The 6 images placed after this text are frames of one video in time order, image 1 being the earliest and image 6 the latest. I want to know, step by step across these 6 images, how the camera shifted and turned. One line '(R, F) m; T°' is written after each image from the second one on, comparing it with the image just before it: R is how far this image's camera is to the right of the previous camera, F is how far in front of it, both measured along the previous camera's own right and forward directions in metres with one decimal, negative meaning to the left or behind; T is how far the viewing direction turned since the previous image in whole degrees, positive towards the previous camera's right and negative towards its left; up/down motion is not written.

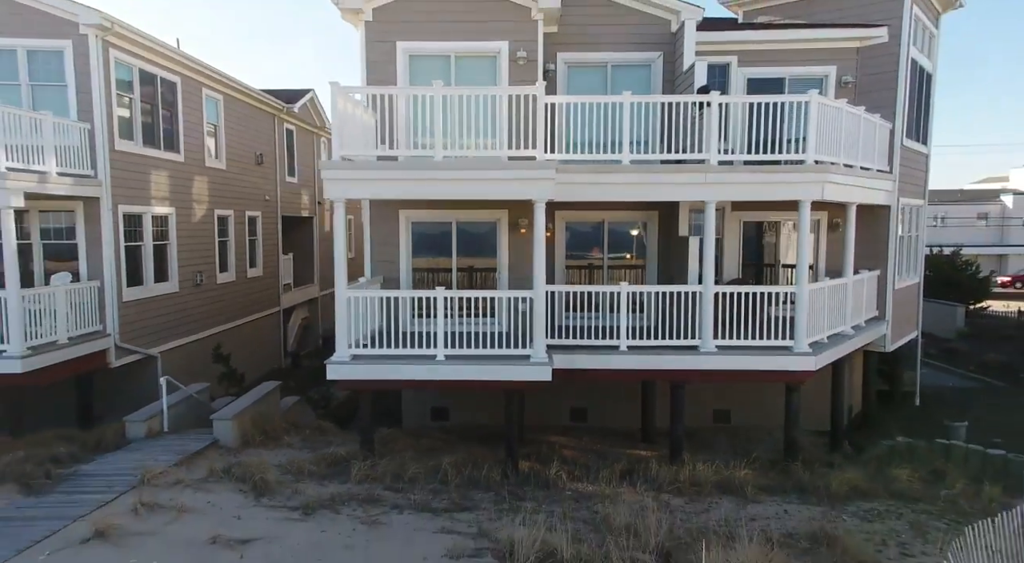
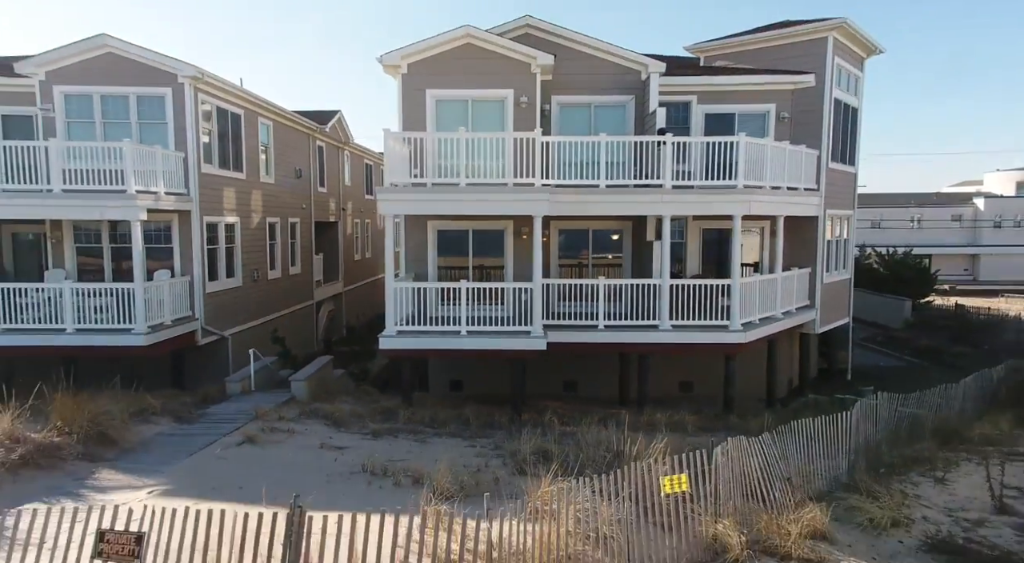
(-0.1, -3.3) m; 0°
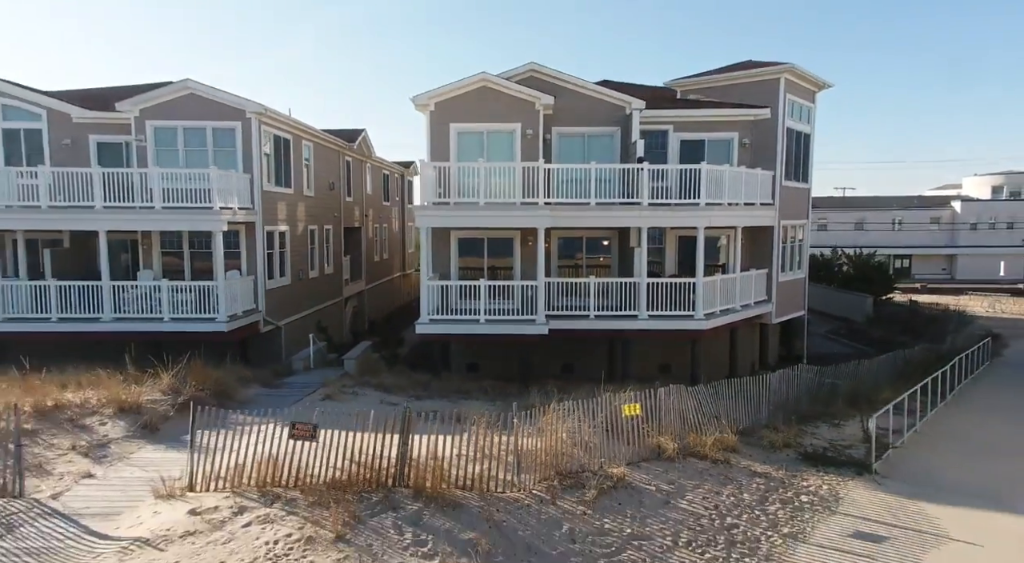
(-0.2, -3.4) m; 0°
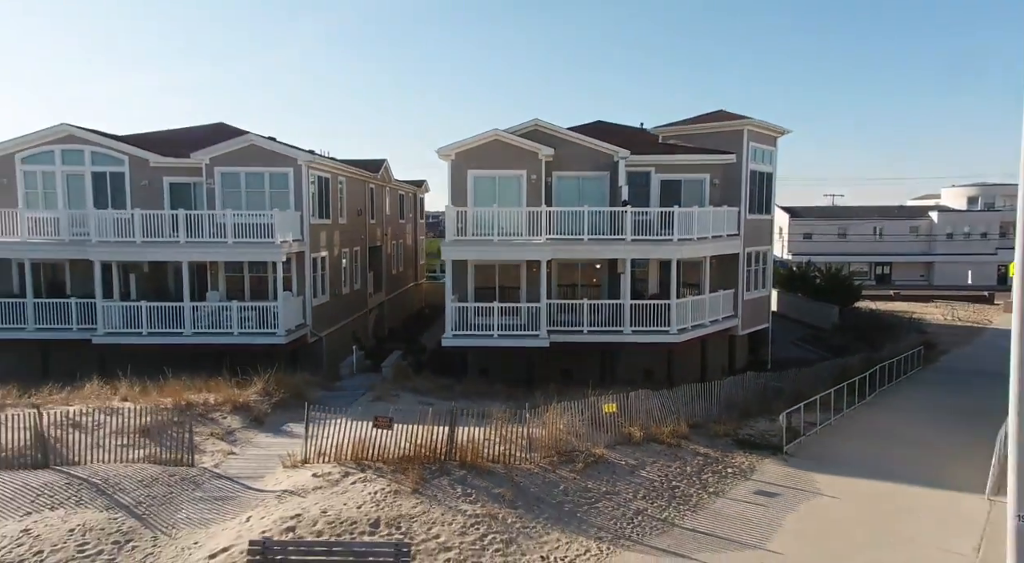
(-0.2, -3.7) m; 0°
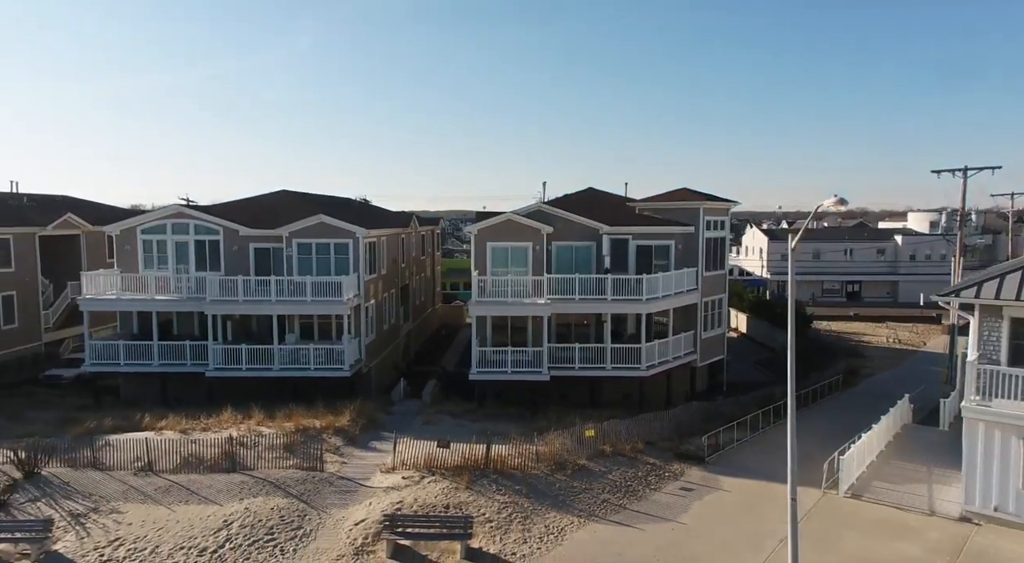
(-0.4, -6.7) m; 0°
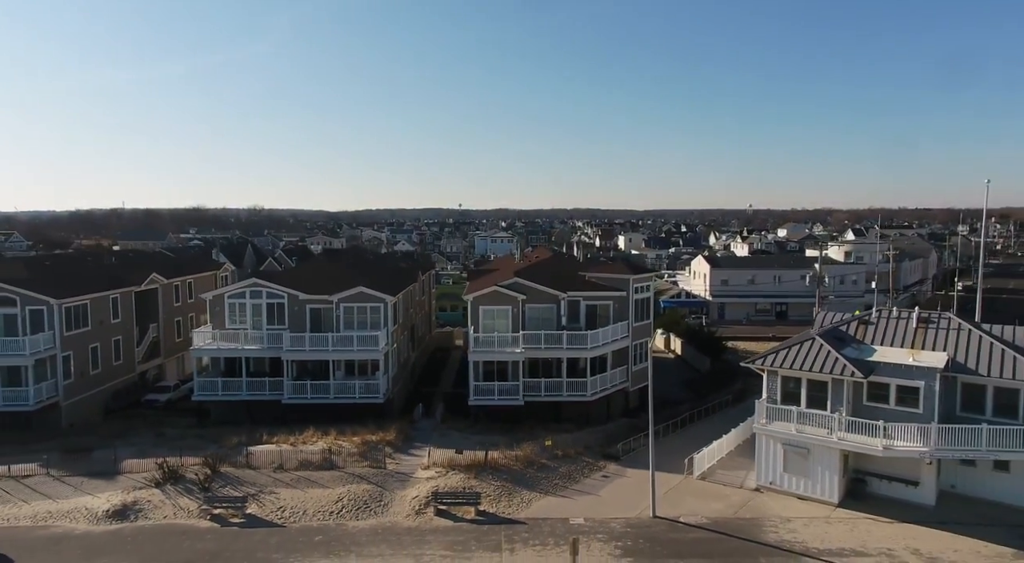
(-0.5, -11.9) m; +2°
